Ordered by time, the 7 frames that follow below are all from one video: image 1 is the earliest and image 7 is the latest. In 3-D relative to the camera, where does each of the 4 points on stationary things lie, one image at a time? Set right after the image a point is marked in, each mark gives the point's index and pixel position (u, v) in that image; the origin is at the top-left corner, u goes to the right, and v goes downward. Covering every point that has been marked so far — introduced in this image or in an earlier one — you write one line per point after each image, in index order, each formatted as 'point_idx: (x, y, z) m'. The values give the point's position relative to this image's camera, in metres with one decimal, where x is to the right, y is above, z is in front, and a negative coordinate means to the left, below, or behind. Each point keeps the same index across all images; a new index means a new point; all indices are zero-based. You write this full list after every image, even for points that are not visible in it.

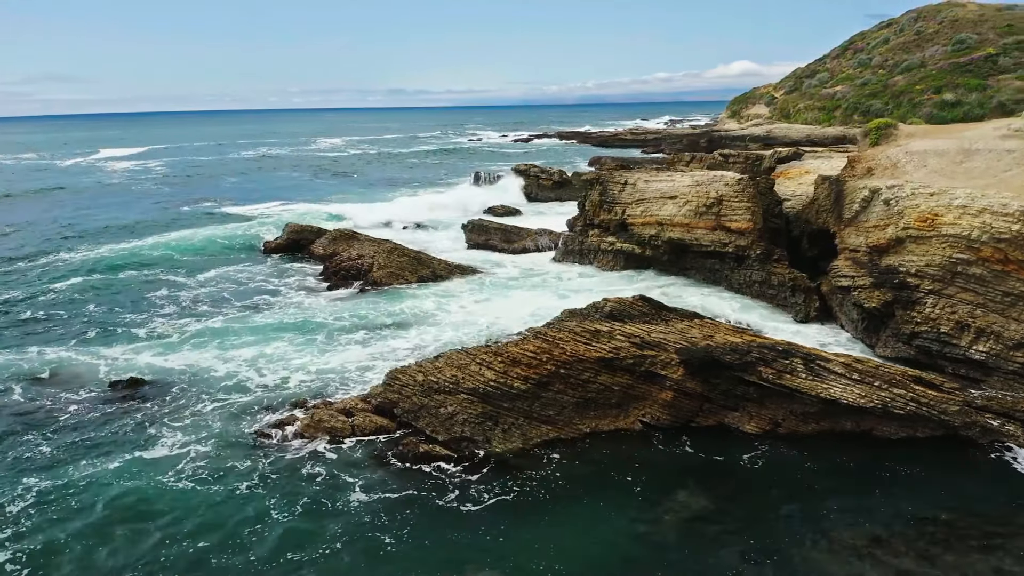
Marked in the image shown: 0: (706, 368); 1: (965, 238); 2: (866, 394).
0: (+3.1, -1.3, +9.5) m
1: (+9.1, +1.0, +12.0) m
2: (+5.4, -1.6, +9.1) m
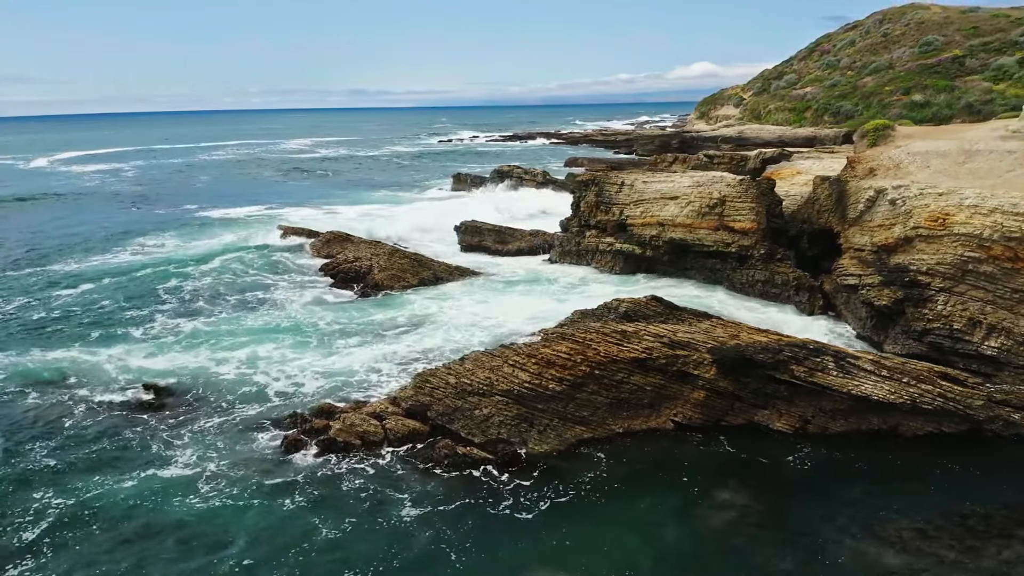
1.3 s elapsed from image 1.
0: (+3.6, -1.3, +9.6) m
1: (+9.6, +1.0, +12.3) m
2: (+5.9, -1.6, +9.3) m
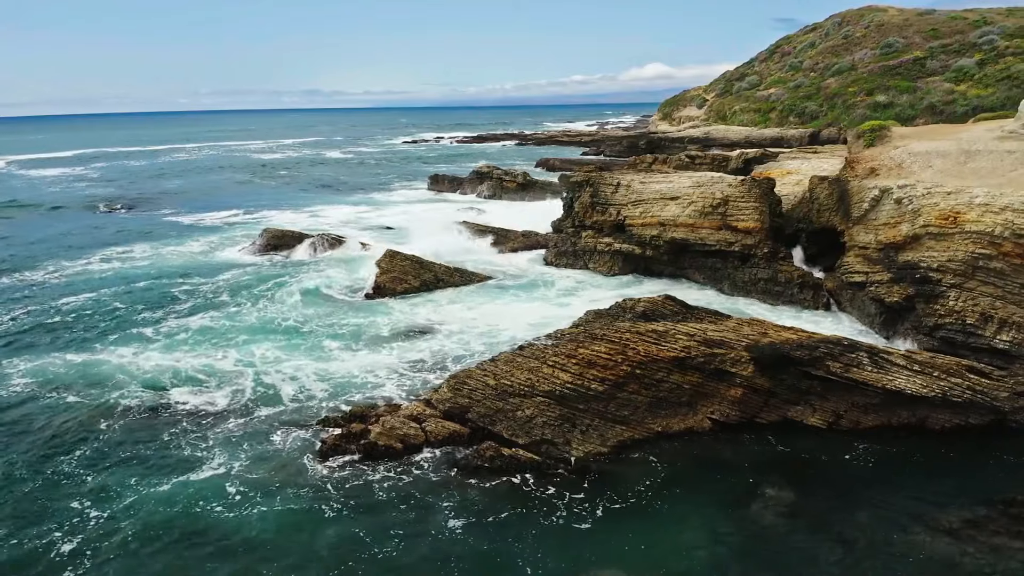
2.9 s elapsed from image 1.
0: (+4.3, -1.2, +9.8) m
1: (+10.1, +1.1, +12.7) m
2: (+6.6, -1.5, +9.6) m
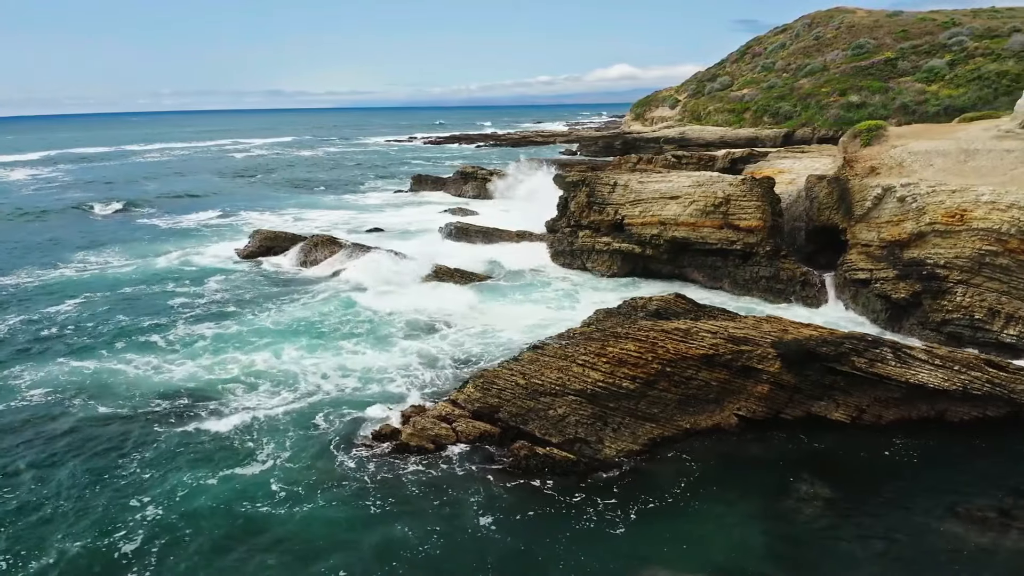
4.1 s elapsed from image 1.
0: (+4.8, -1.2, +10.0) m
1: (+10.4, +1.2, +13.1) m
2: (+7.1, -1.4, +9.8) m
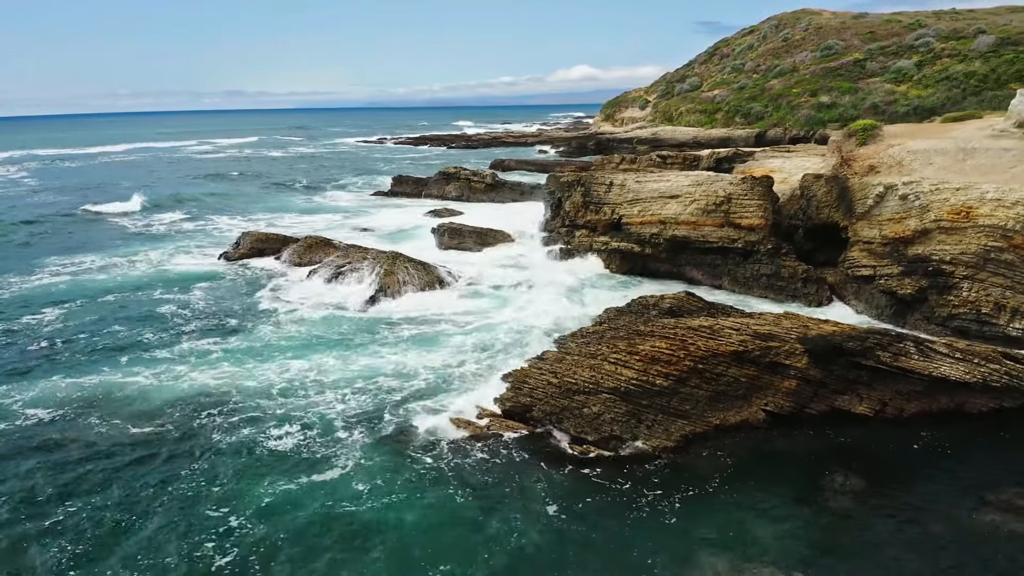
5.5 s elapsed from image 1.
0: (+5.3, -1.1, +10.1) m
1: (+10.8, +1.3, +13.4) m
2: (+7.6, -1.4, +10.1) m
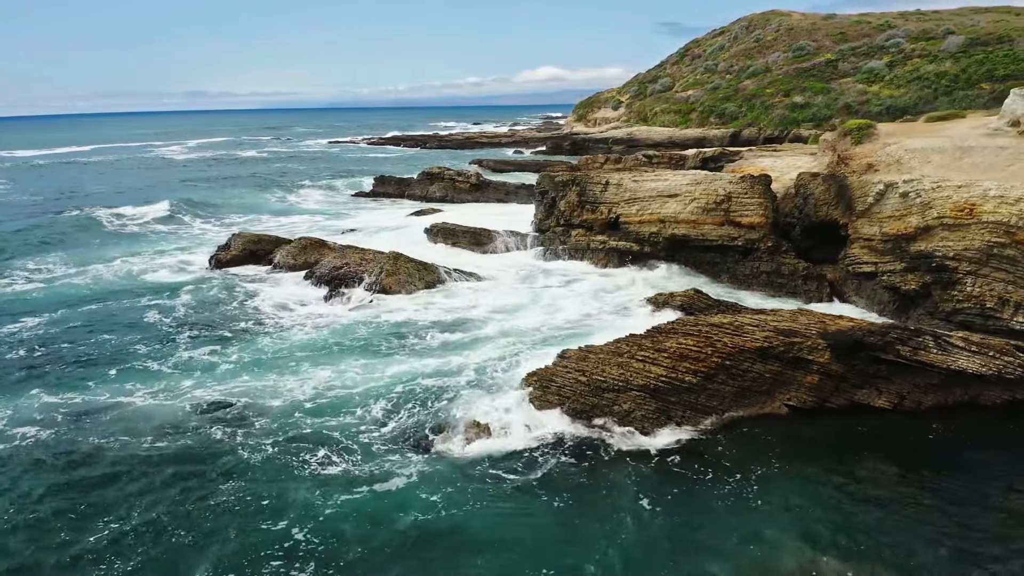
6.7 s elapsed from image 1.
0: (+5.7, -1.1, +10.3) m
1: (+11.2, +1.4, +13.8) m
2: (+8.1, -1.3, +10.3) m
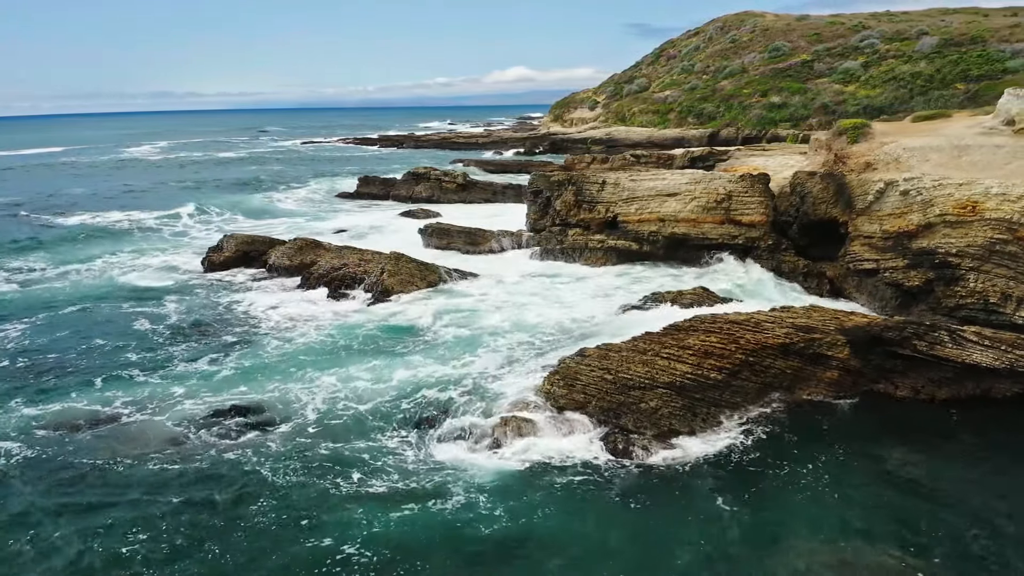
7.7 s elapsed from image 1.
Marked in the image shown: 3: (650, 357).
0: (+6.2, -1.0, +10.5) m
1: (+11.5, +1.6, +14.1) m
2: (+8.5, -1.2, +10.6) m
3: (+2.3, -1.2, +10.3) m
